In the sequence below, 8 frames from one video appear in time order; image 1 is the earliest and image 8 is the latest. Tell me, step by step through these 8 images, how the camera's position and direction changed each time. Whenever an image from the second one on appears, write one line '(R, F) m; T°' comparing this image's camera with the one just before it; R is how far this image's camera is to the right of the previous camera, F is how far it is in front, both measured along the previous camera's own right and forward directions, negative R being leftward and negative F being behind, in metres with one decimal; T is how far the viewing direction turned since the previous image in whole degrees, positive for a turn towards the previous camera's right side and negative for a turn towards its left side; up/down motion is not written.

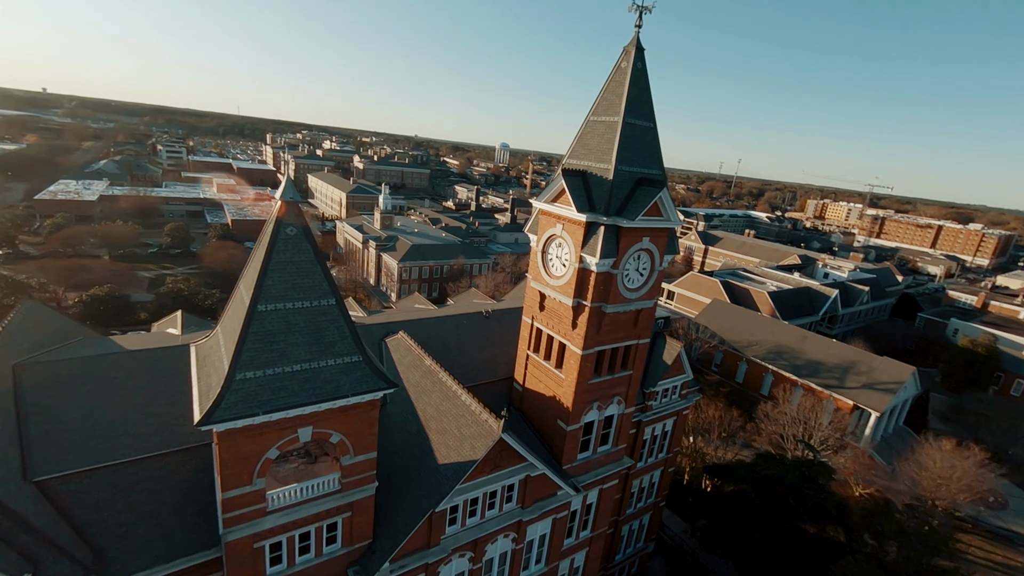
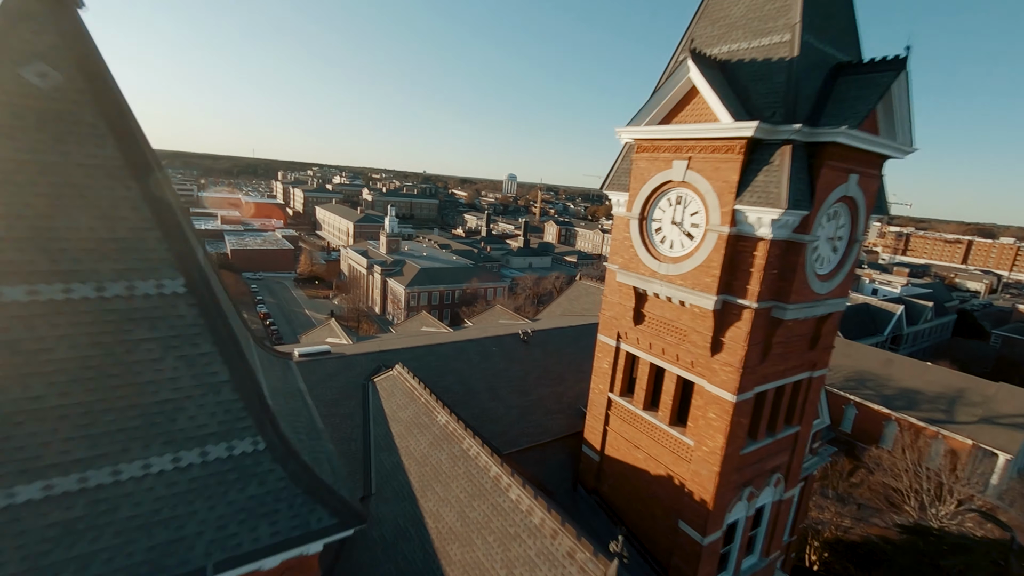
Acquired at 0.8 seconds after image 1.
(-1.2, +6.1) m; -1°
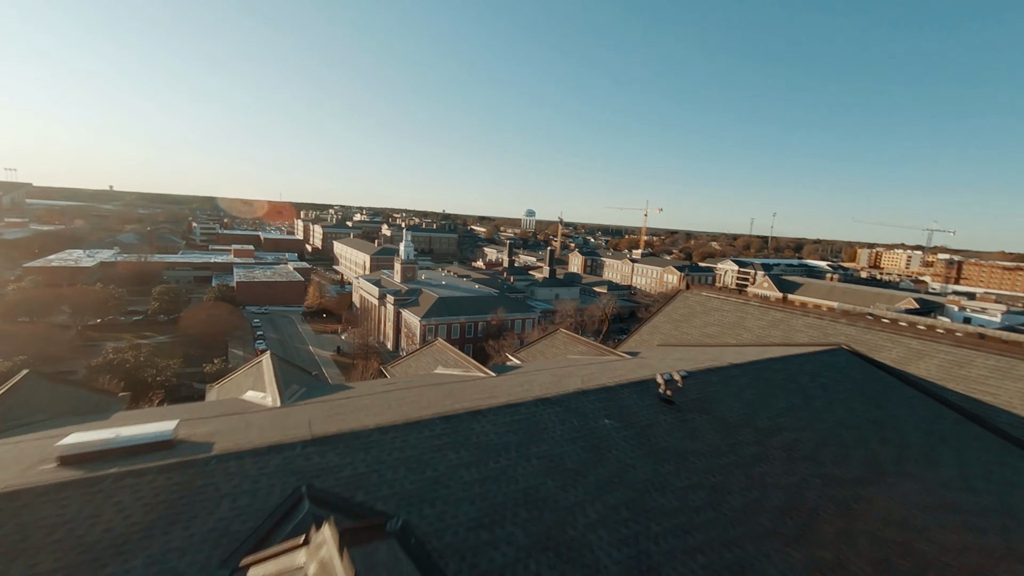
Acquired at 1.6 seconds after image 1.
(-1.4, +7.6) m; -2°
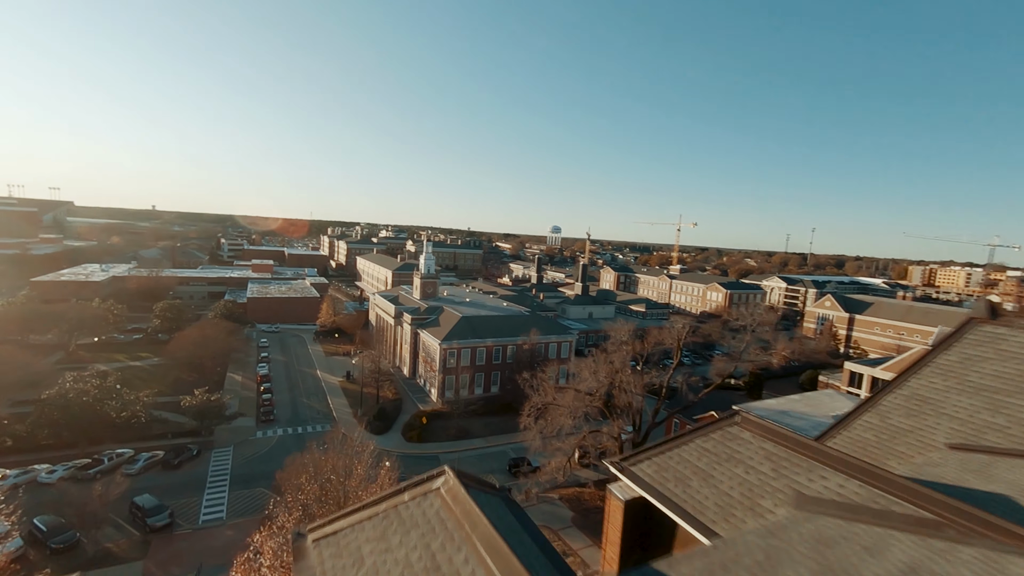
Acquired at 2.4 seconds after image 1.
(-1.0, +6.8) m; -3°
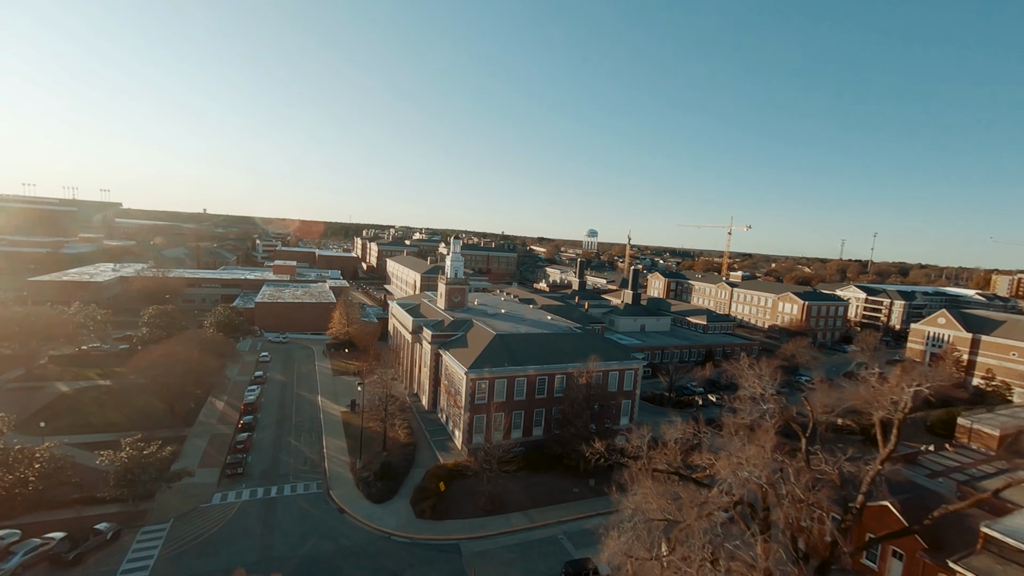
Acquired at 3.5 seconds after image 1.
(-1.3, +10.1) m; -4°
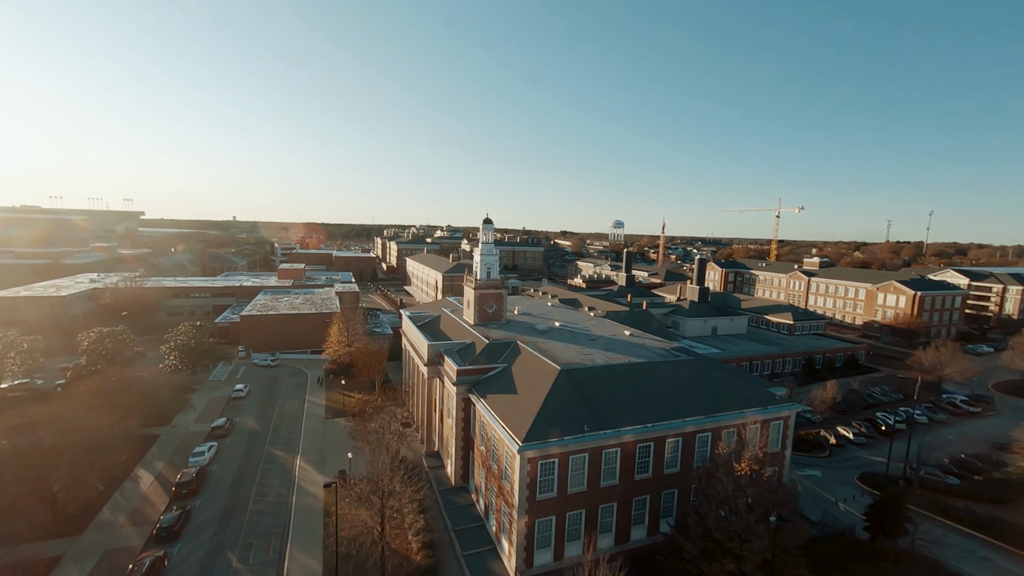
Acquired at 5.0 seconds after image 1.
(-2.3, +13.0) m; -3°
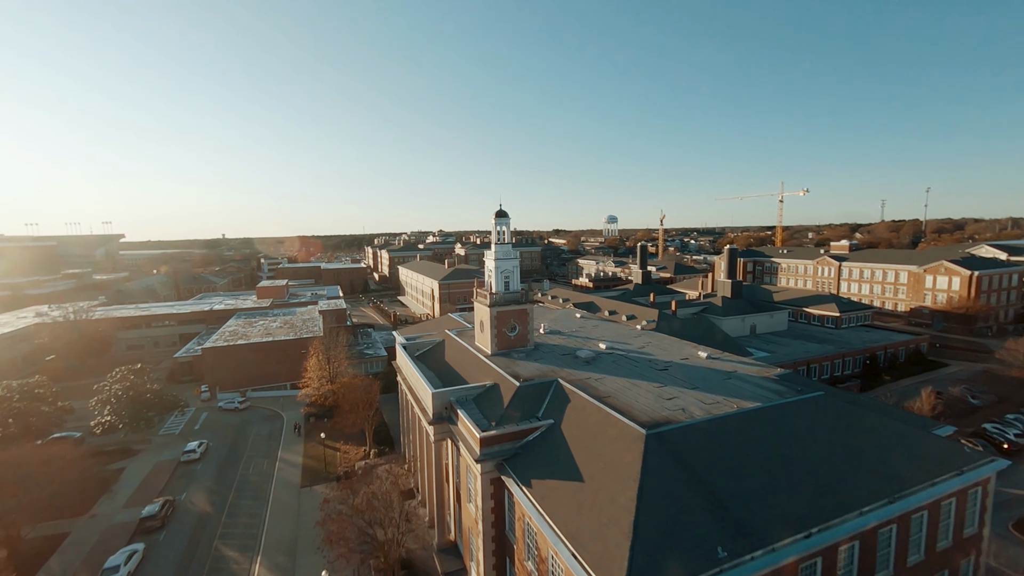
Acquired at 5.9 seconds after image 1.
(-1.6, +7.7) m; +1°
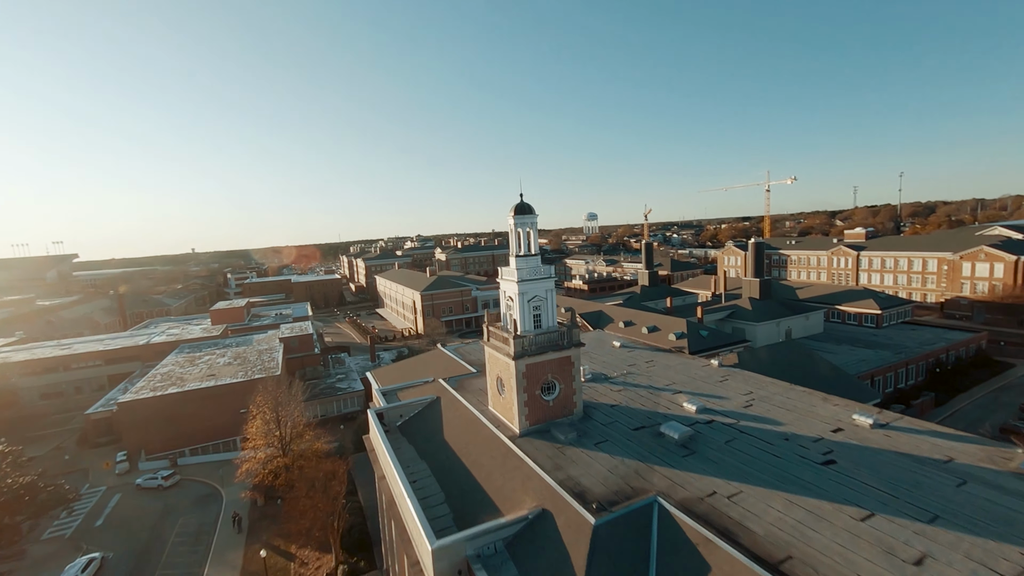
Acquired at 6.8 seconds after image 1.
(-1.6, +8.4) m; +2°
